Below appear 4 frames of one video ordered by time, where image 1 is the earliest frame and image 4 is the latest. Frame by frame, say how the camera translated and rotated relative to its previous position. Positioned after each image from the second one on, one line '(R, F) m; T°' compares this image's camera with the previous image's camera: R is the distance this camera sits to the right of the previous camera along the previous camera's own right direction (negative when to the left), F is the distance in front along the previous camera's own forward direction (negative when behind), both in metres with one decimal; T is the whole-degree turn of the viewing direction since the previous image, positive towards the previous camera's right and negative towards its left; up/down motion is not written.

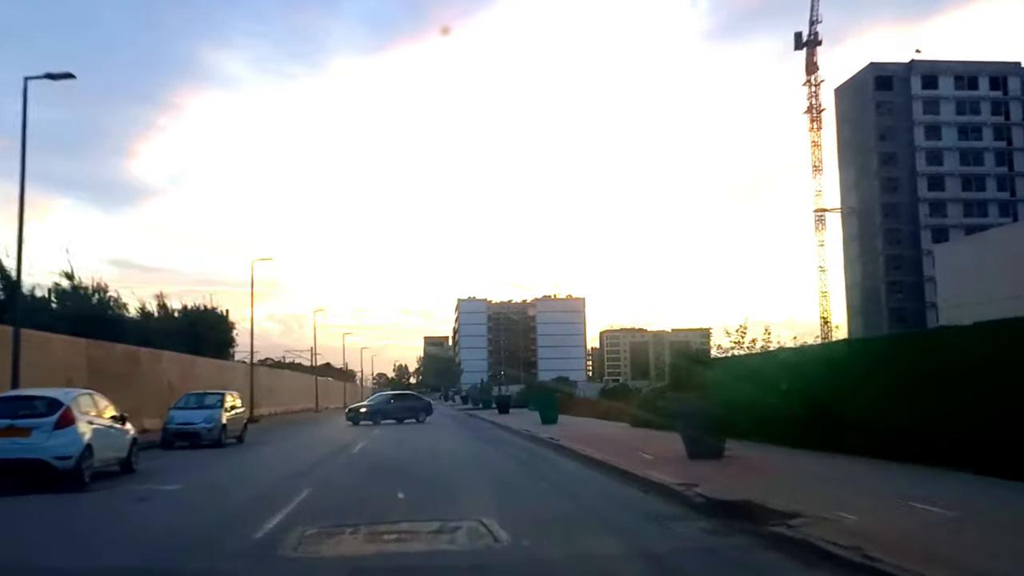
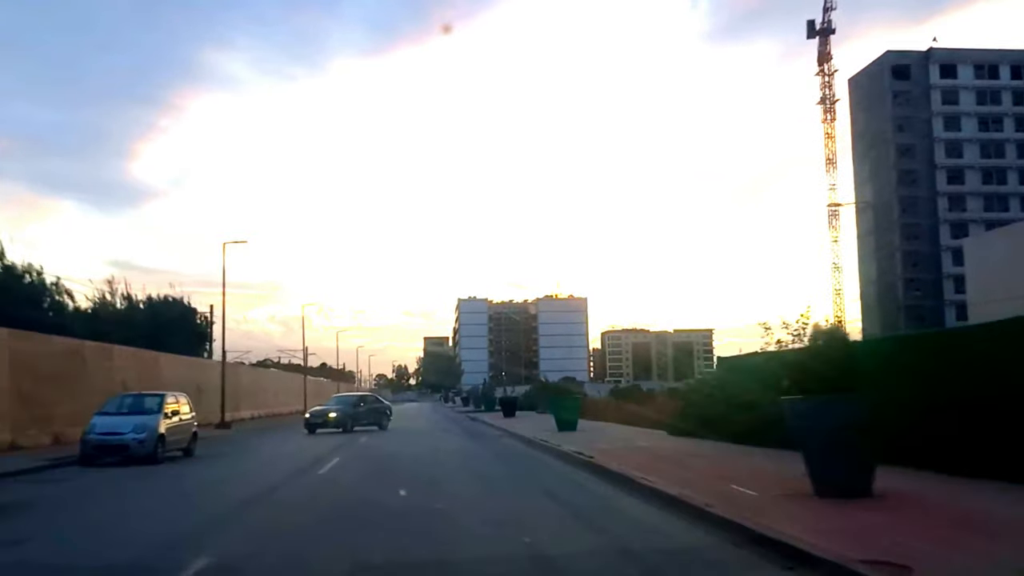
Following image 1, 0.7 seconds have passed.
(-0.1, +1.6) m; 0°
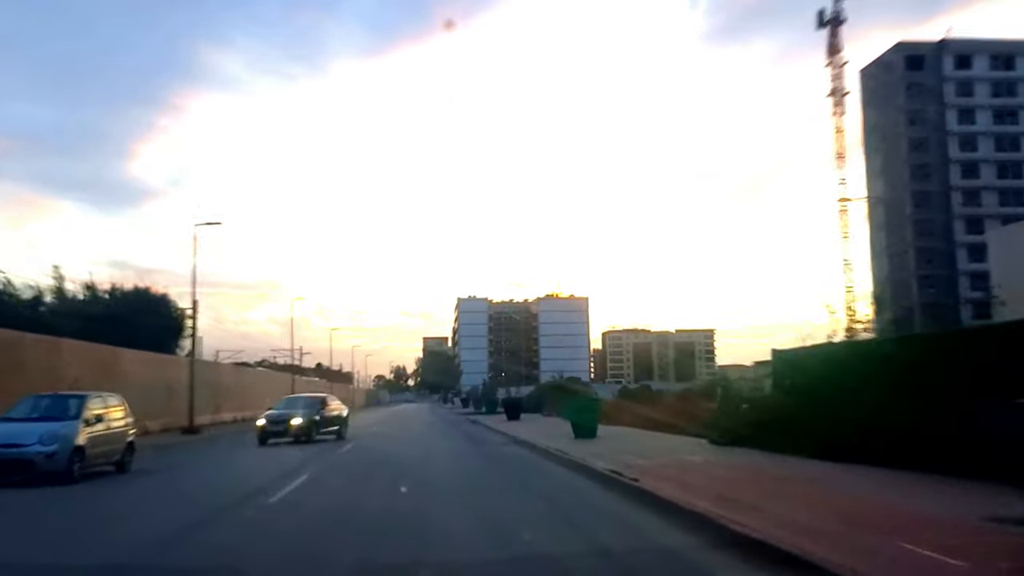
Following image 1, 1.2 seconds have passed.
(-0.1, +1.3) m; 0°
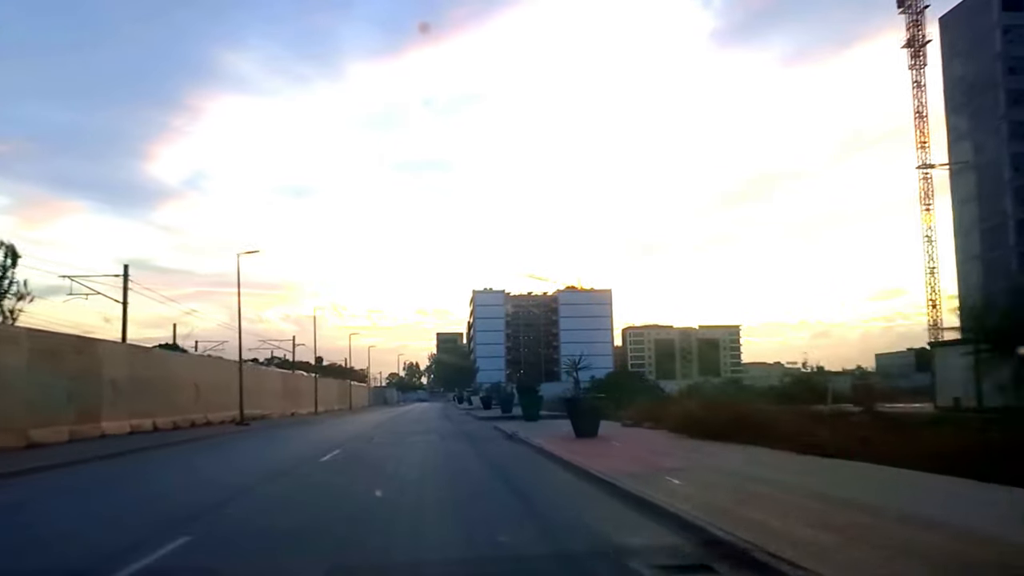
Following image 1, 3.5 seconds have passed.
(-0.4, +5.6) m; -1°
